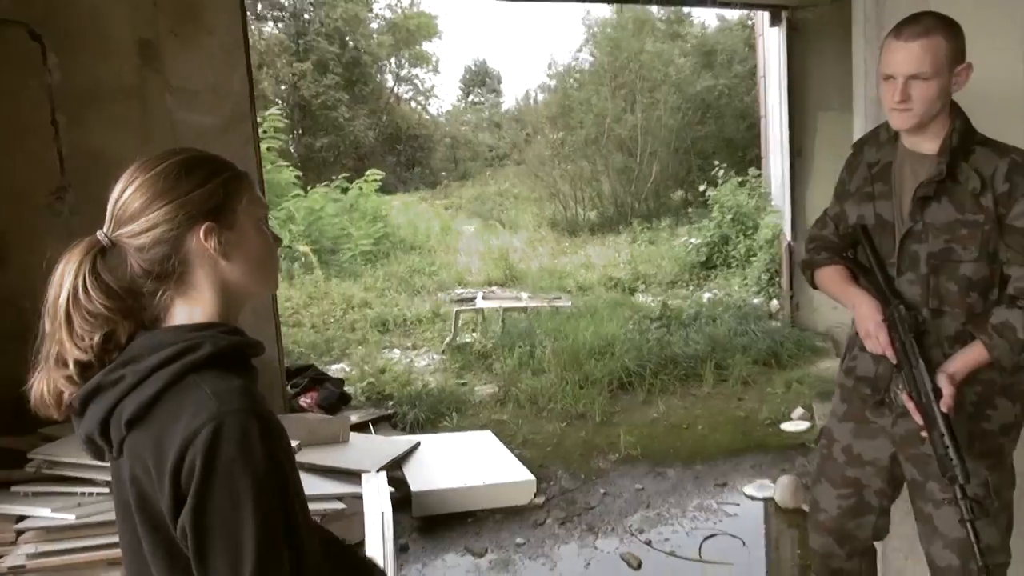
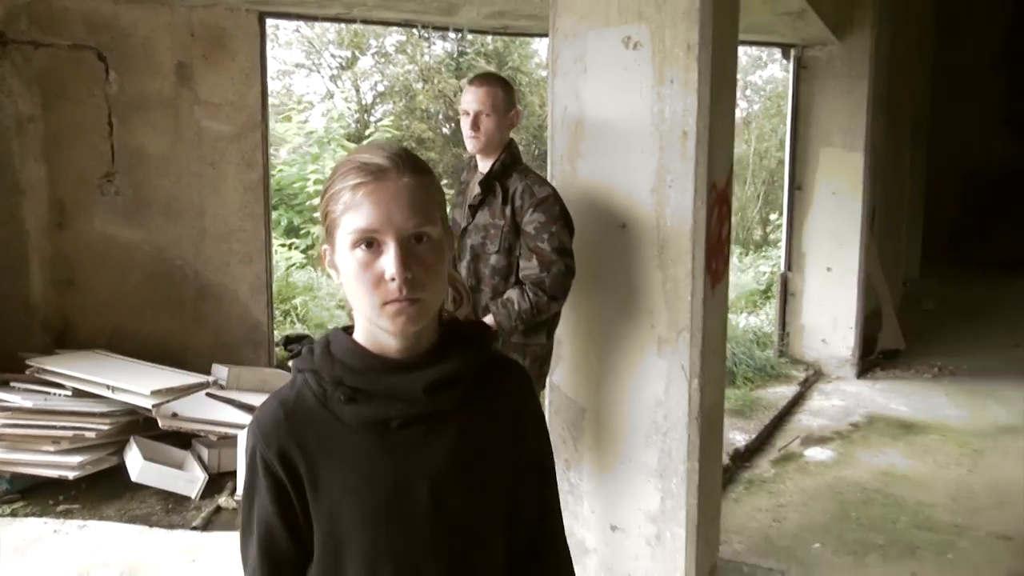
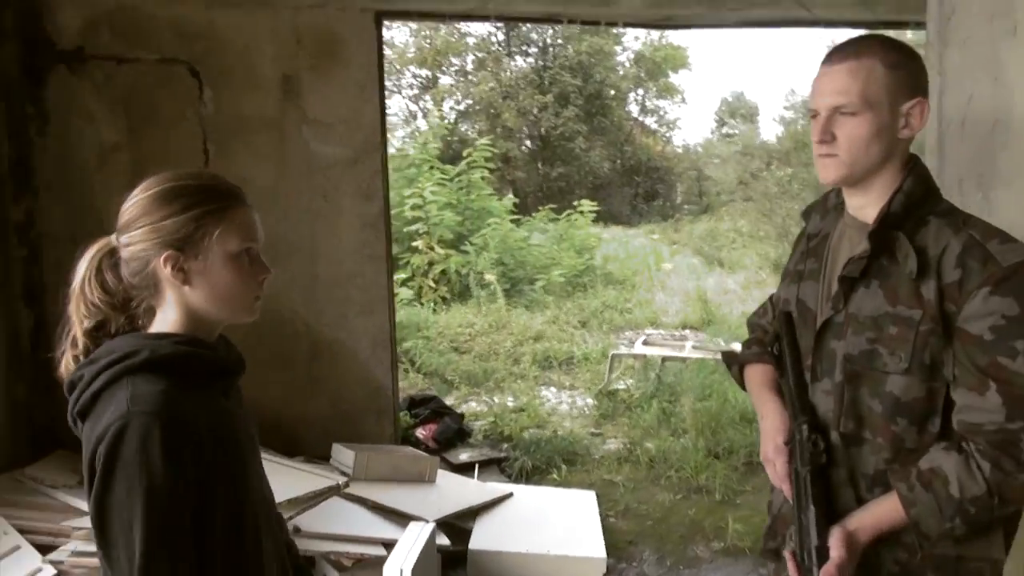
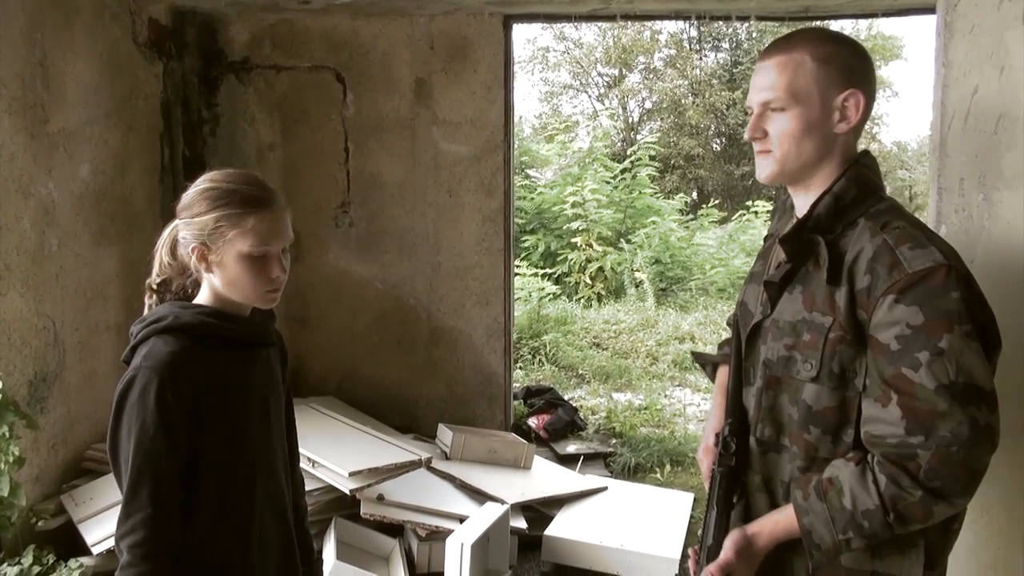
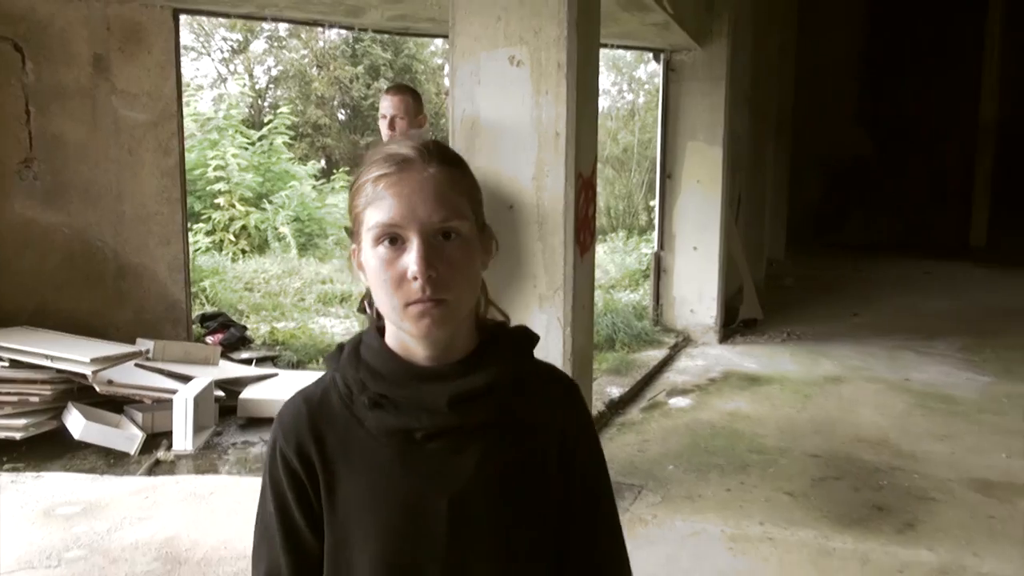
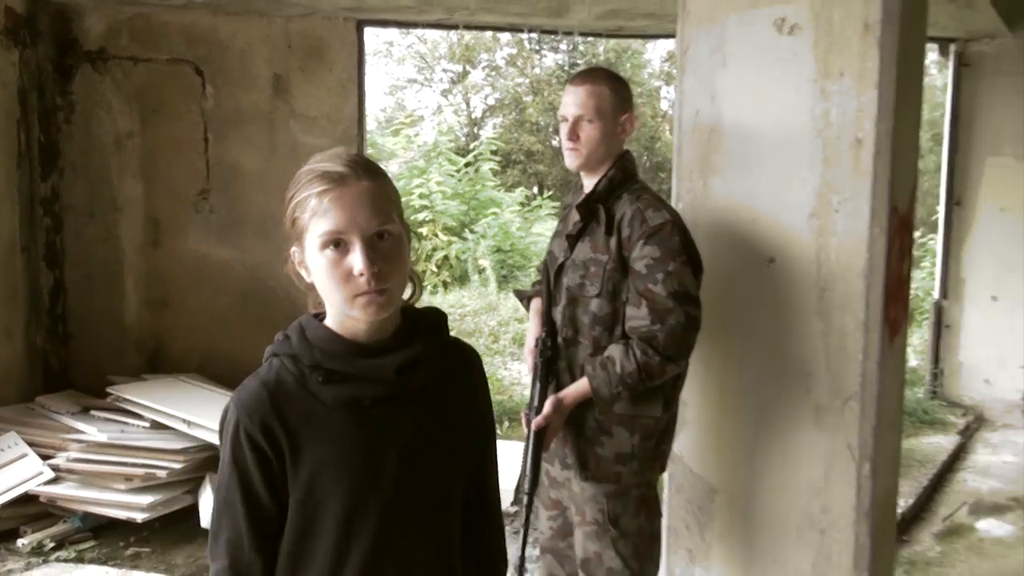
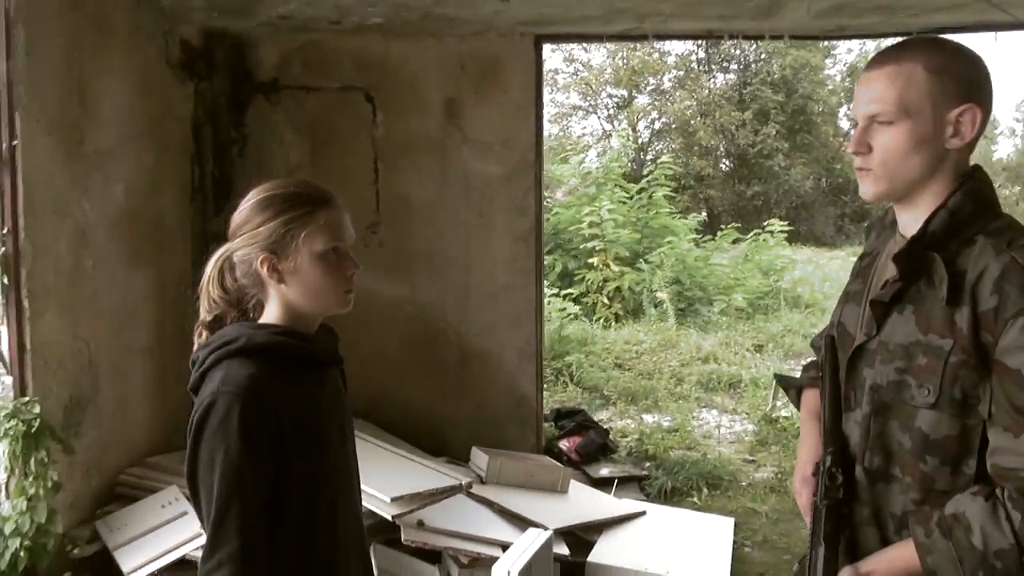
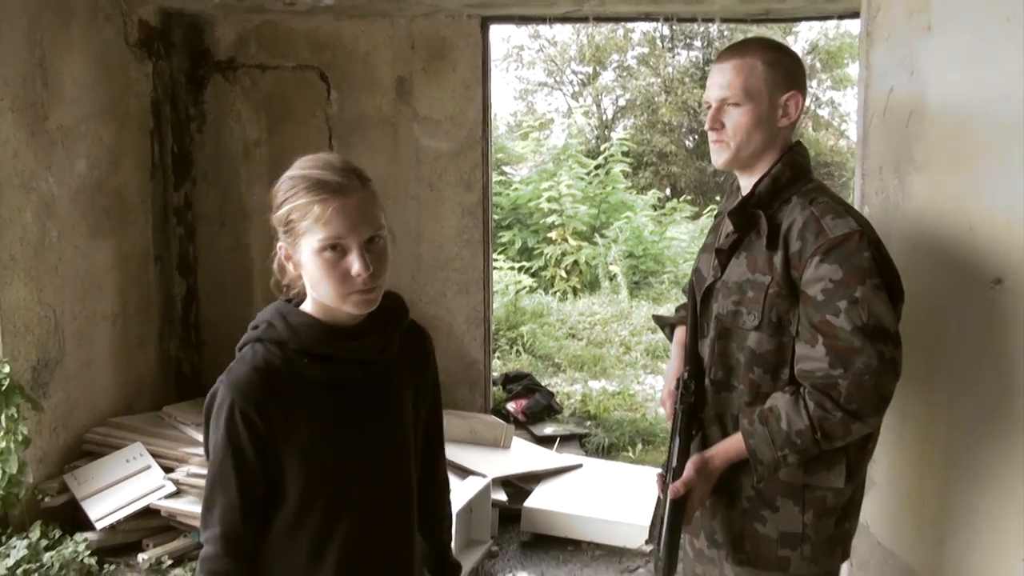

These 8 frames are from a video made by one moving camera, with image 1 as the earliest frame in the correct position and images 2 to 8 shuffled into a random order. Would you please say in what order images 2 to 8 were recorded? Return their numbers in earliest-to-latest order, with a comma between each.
3, 7, 4, 8, 6, 2, 5
